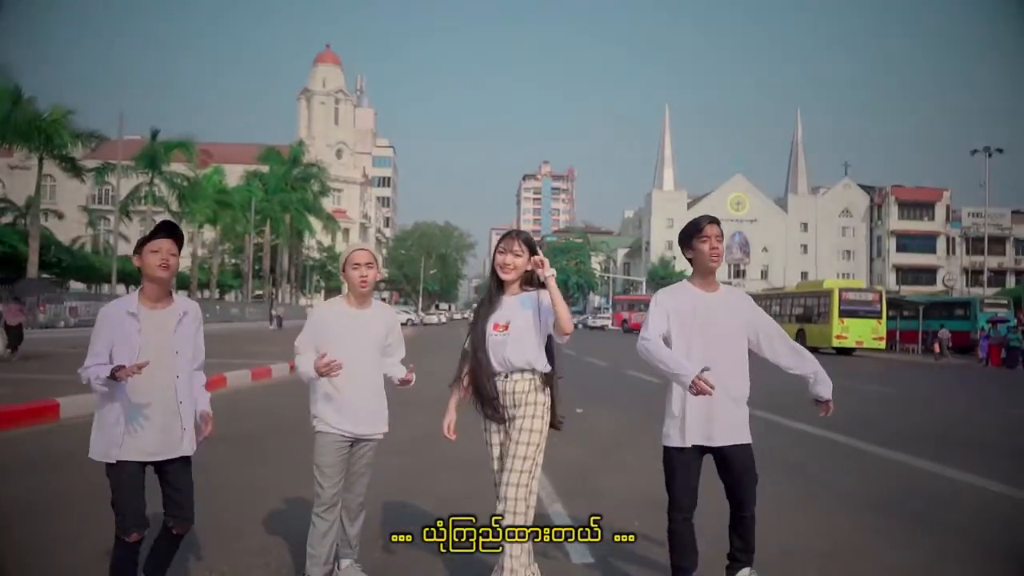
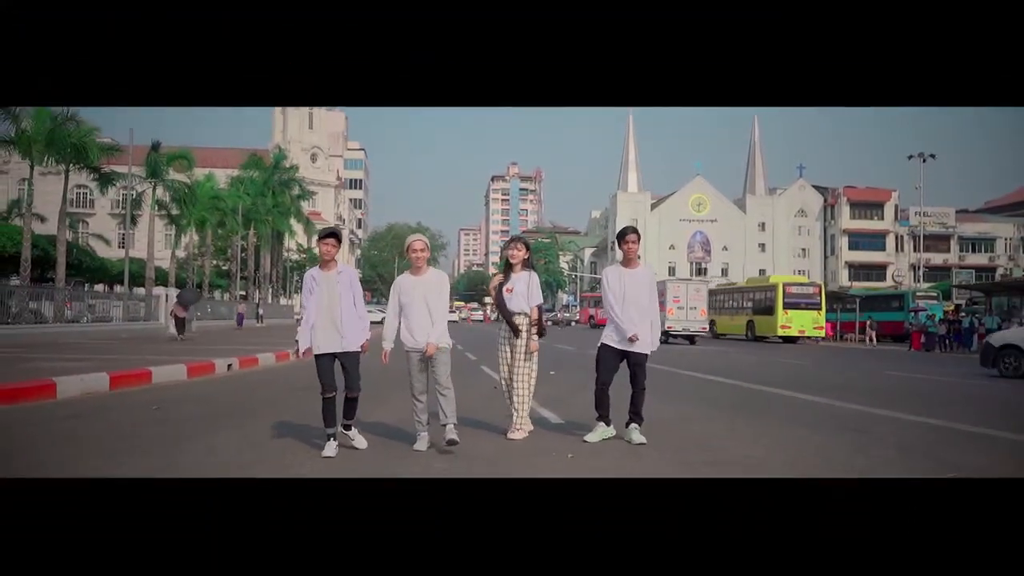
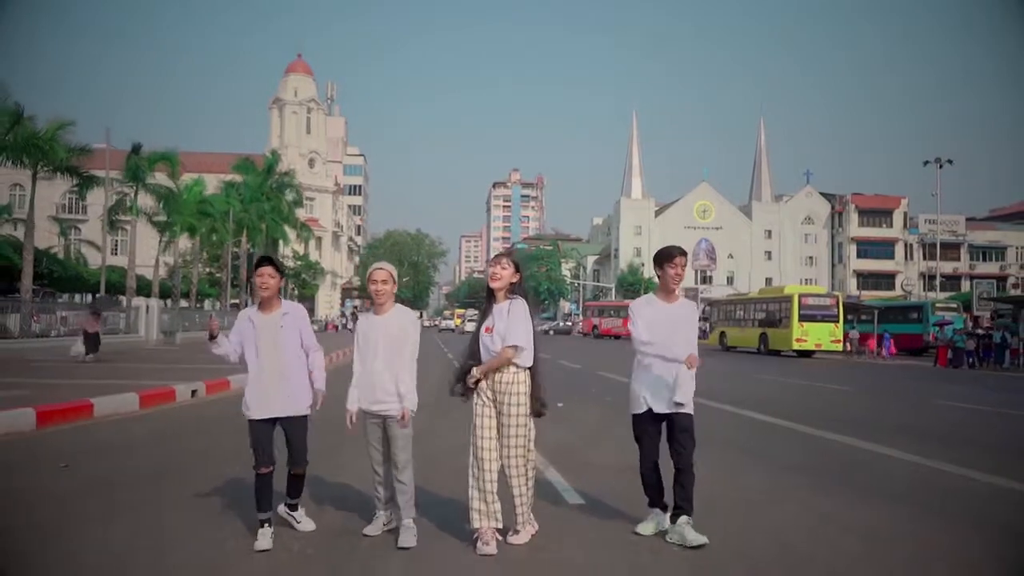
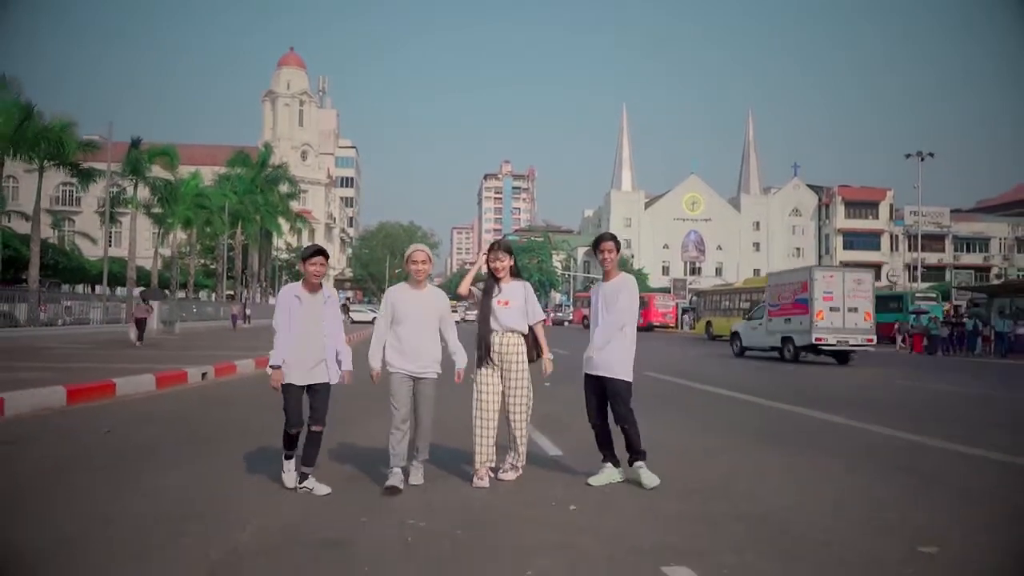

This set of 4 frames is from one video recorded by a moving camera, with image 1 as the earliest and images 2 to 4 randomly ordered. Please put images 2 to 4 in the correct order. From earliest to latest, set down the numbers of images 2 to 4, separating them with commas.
3, 4, 2
